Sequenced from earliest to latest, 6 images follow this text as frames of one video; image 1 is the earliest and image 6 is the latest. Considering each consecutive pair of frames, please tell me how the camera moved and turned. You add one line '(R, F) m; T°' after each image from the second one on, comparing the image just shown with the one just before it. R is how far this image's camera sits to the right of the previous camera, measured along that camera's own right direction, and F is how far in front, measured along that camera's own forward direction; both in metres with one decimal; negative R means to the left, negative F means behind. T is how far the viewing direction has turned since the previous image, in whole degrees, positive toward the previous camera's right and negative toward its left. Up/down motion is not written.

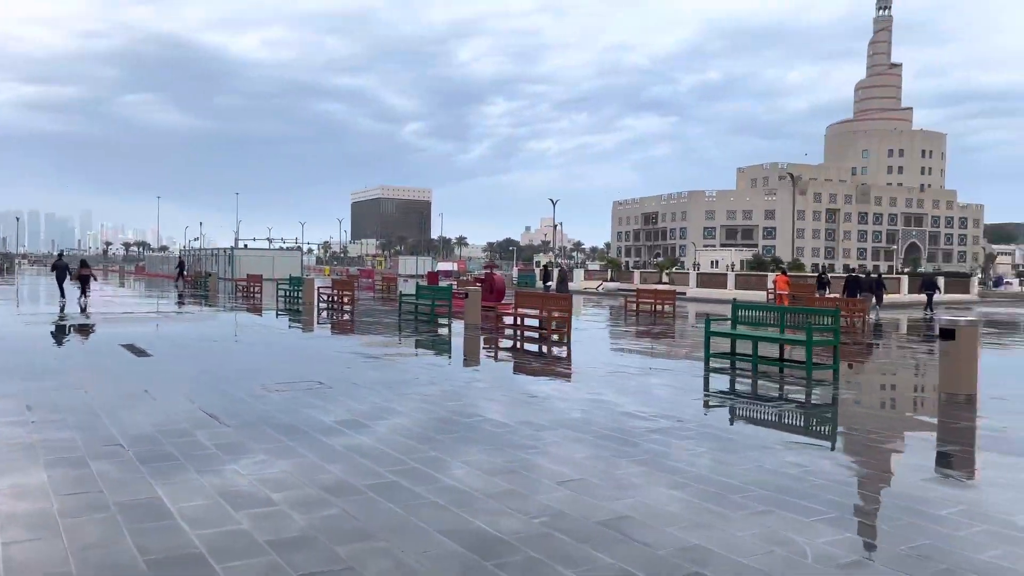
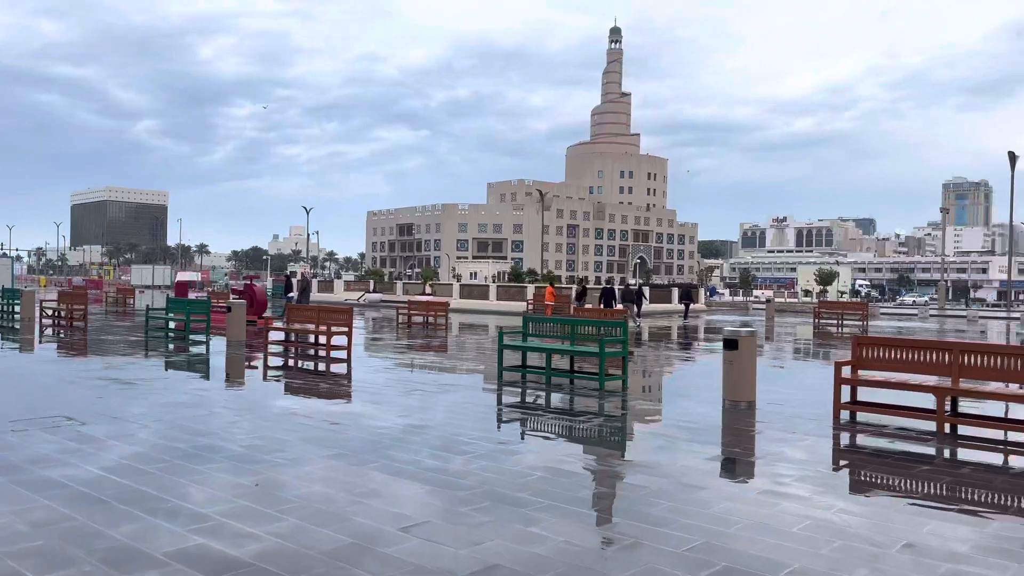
(-0.5, +0.6) m; +17°
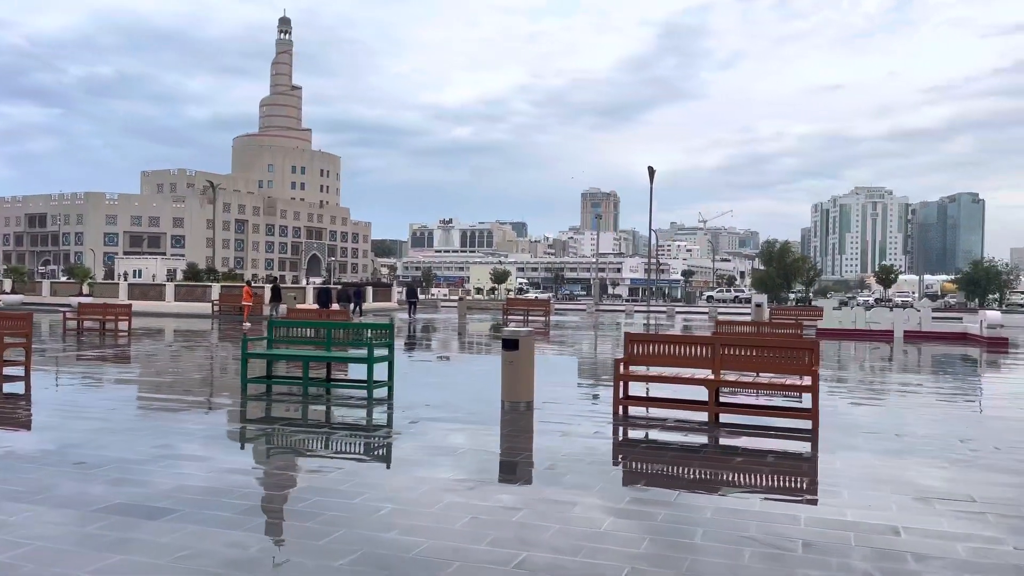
(-1.1, +0.9) m; +23°
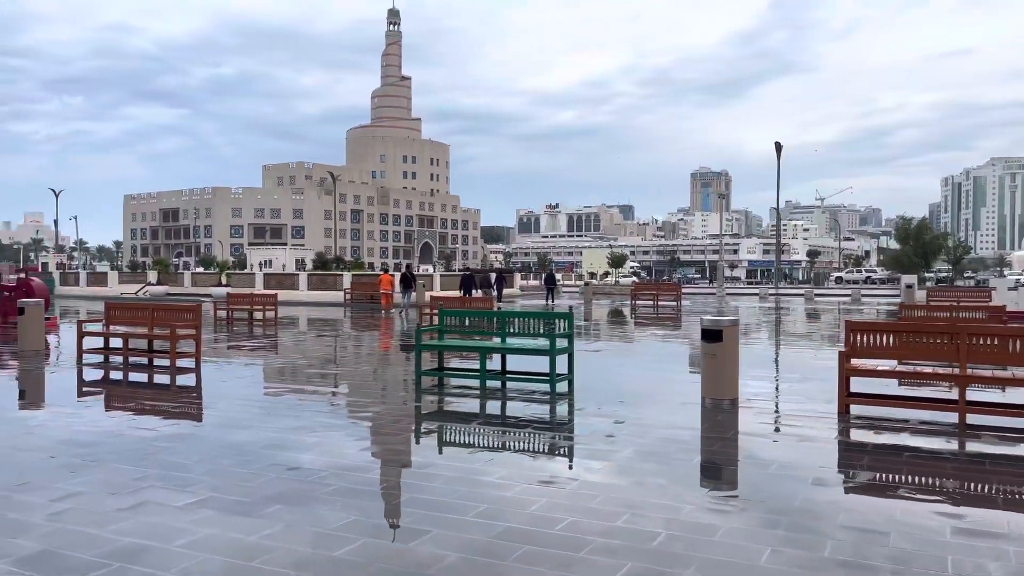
(-1.0, +0.7) m; -7°
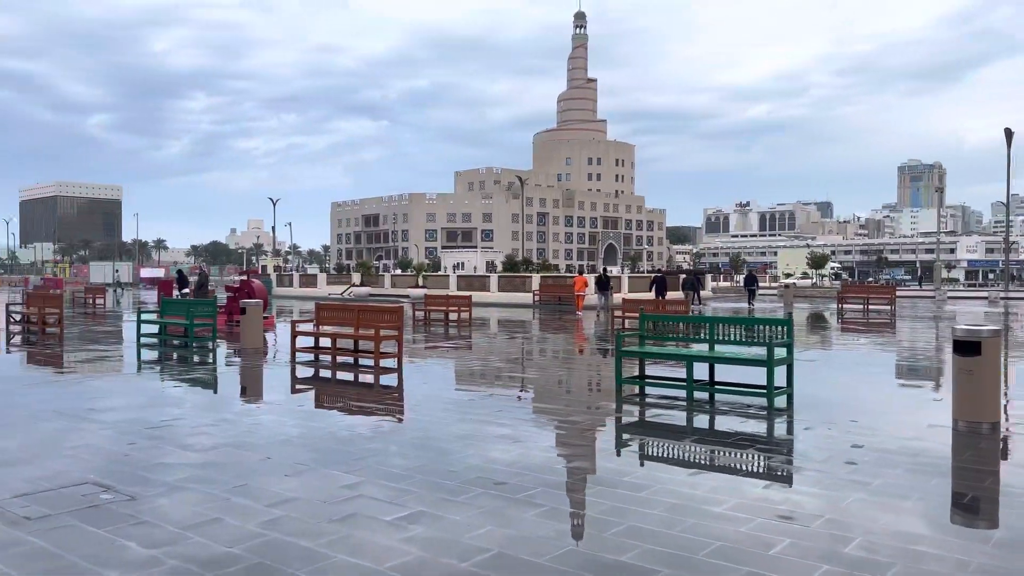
(-0.3, +0.5) m; -13°
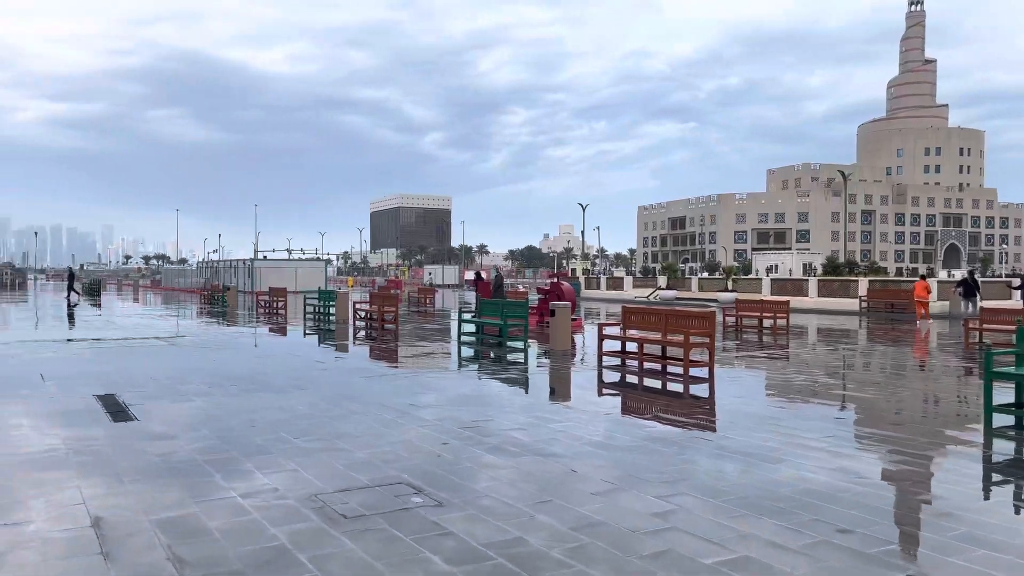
(-0.2, +0.6) m; -21°
